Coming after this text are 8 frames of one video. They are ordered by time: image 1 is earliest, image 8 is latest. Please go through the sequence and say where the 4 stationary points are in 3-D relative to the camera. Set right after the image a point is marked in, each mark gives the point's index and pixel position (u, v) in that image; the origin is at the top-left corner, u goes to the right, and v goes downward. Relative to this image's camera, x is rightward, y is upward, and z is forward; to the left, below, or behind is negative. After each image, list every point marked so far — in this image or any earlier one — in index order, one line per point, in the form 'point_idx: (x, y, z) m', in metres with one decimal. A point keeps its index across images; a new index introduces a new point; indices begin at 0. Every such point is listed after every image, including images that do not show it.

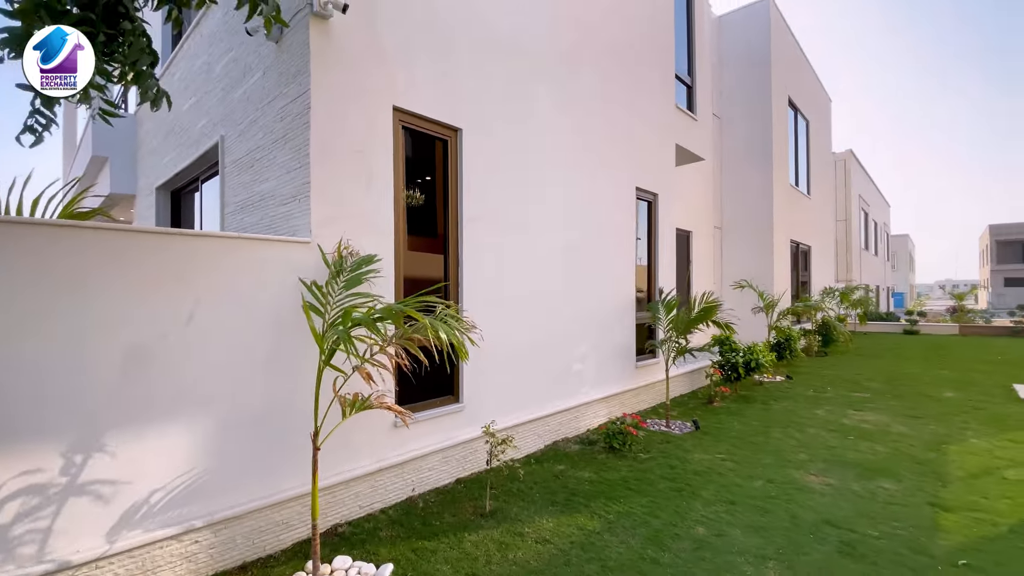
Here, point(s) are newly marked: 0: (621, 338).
0: (+1.1, -0.5, +4.9) m
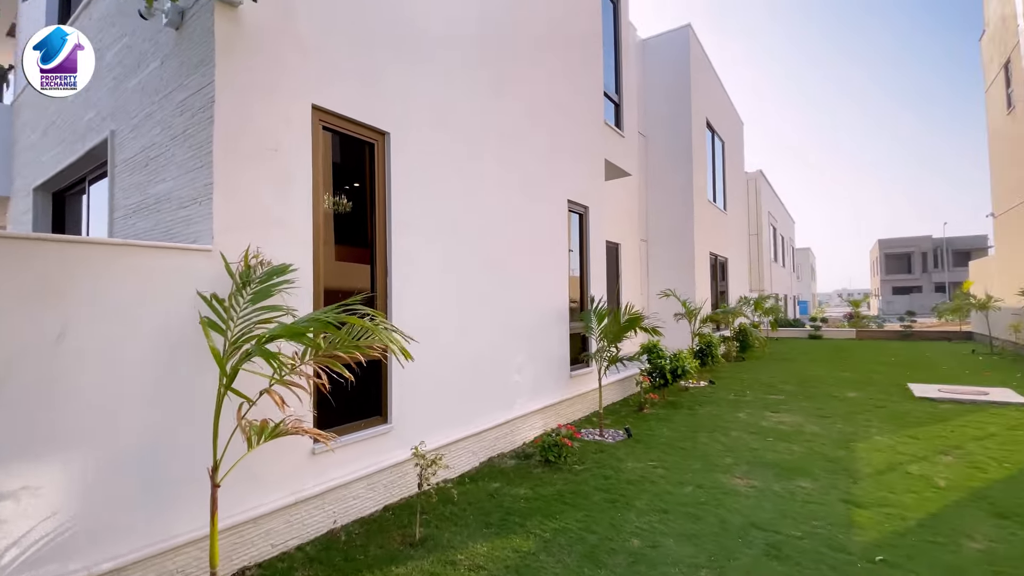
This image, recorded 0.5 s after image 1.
0: (+0.4, -0.6, +4.8) m
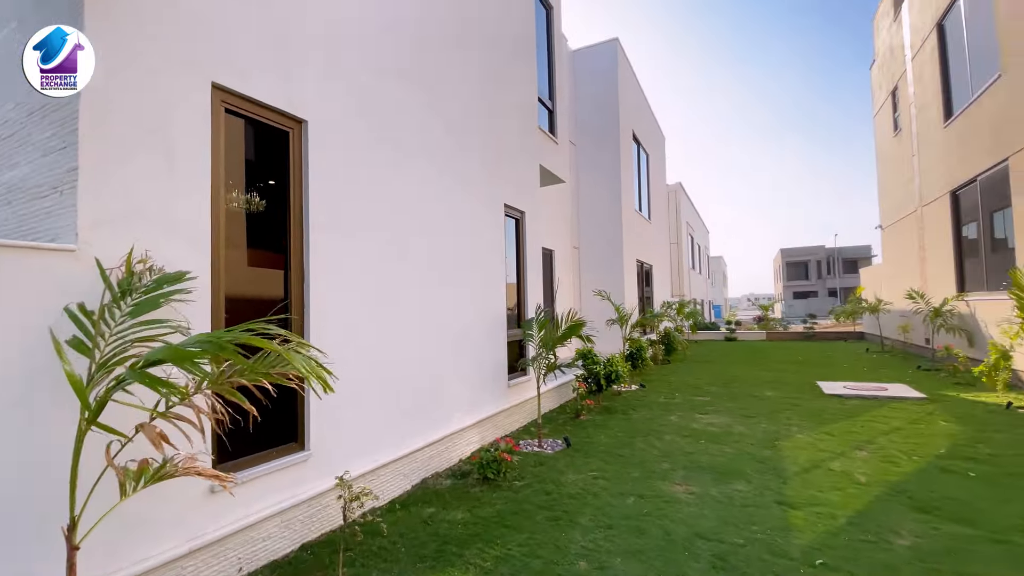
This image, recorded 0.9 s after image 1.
0: (-0.2, -0.7, +4.6) m
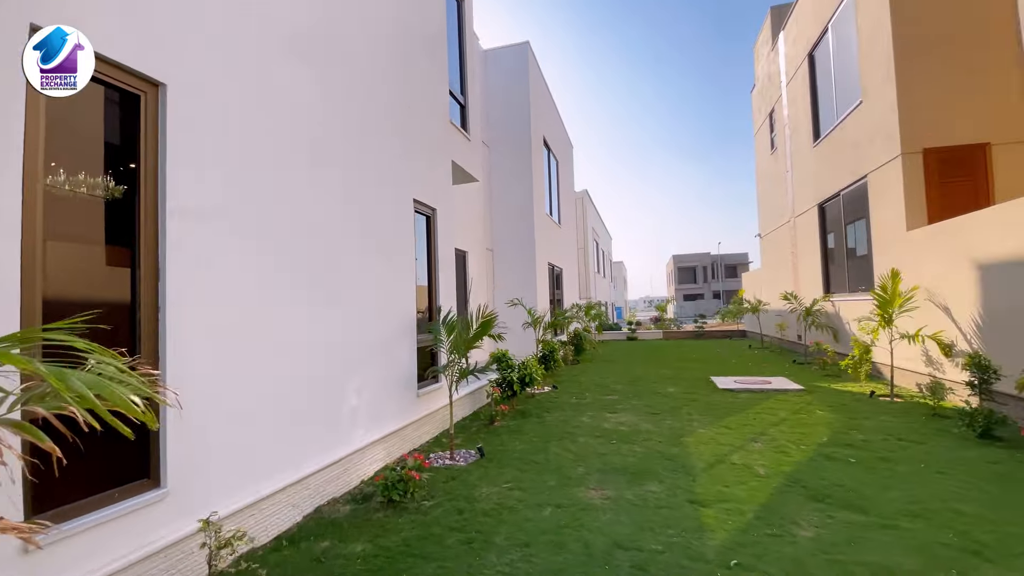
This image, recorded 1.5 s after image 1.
0: (-1.0, -0.7, +4.3) m
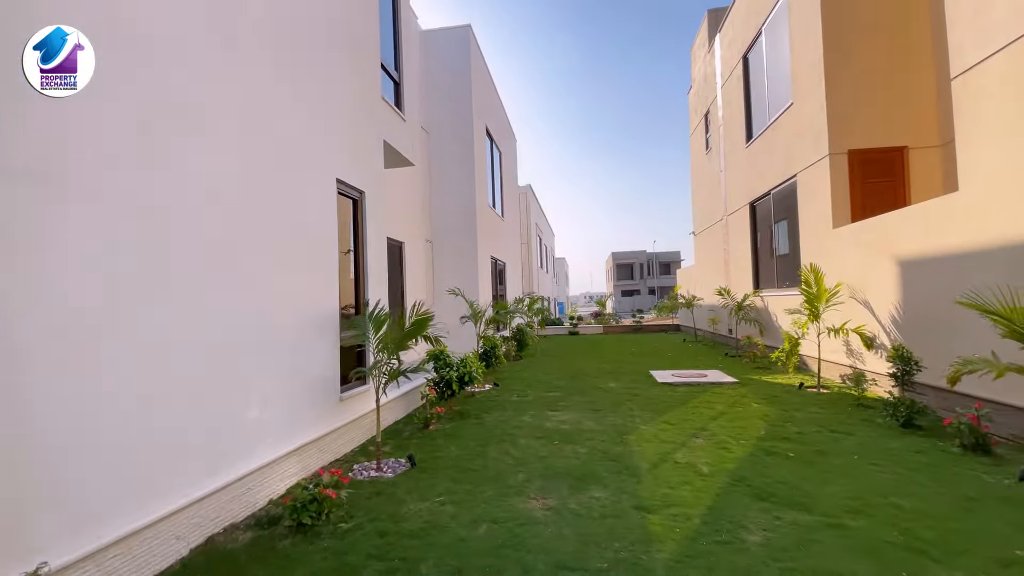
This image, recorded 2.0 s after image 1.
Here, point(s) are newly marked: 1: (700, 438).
0: (-1.6, -0.6, +3.8) m
1: (+1.7, -1.3, +4.2) m
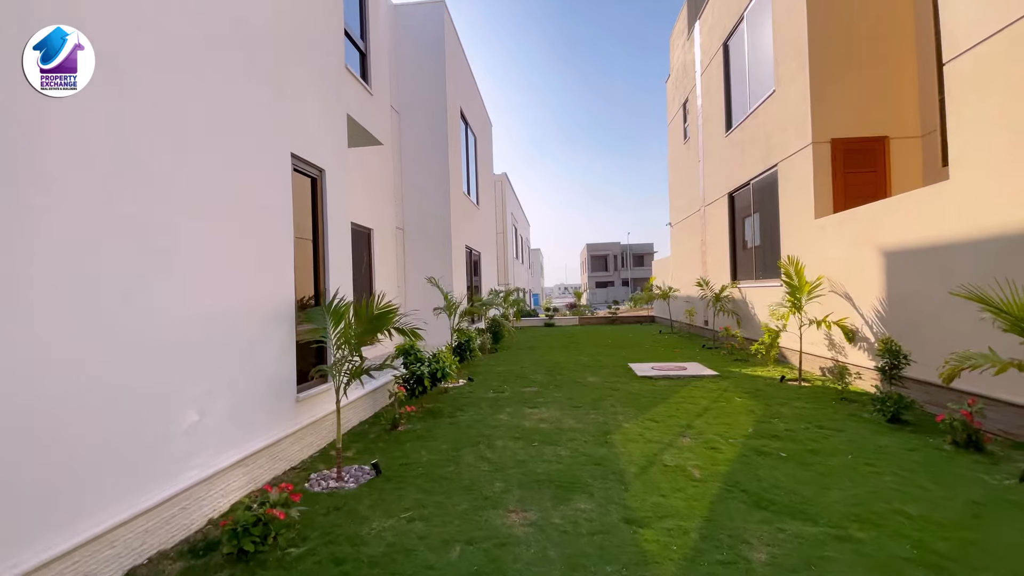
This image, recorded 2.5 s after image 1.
0: (-1.7, -0.5, +3.4) m
1: (+1.5, -1.2, +3.9) m
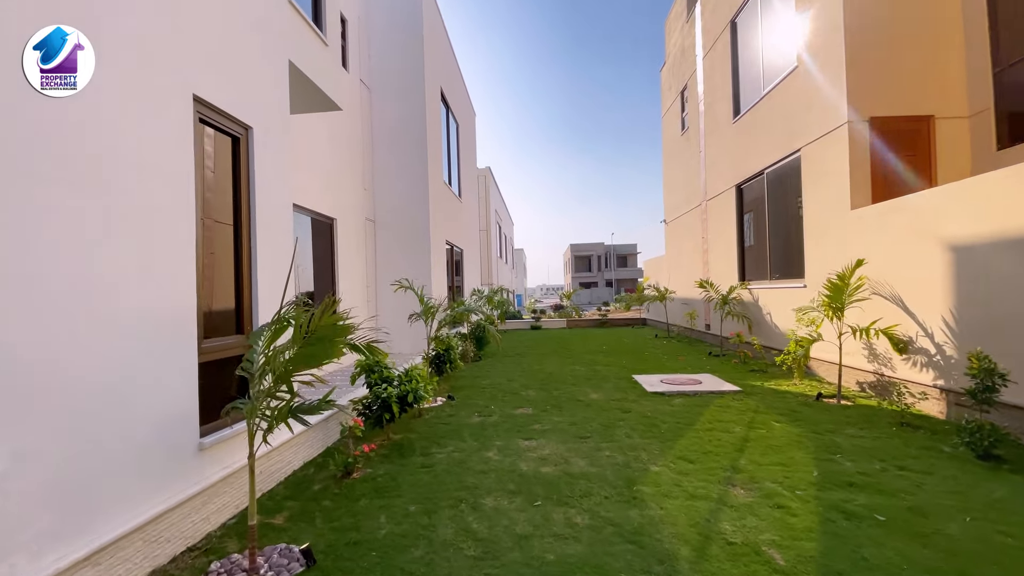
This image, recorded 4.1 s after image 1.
0: (-1.7, -0.5, +2.3) m
1: (+1.4, -1.3, +3.0) m
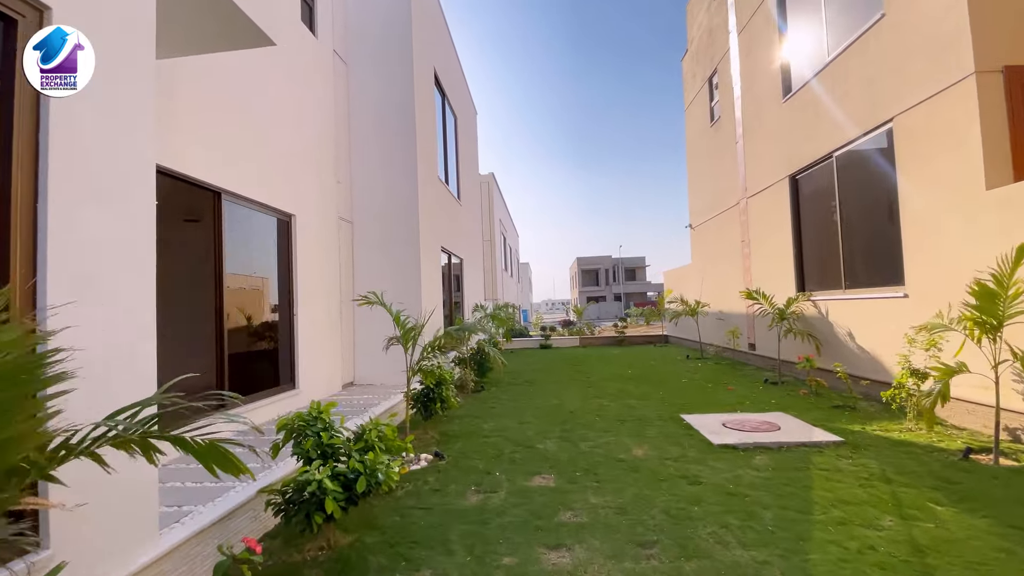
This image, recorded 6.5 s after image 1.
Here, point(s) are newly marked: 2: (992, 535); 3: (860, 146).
0: (-1.7, -0.6, +0.8) m
1: (+1.5, -1.3, +1.4) m
2: (+2.6, -1.3, +2.5) m
3: (+4.2, +1.7, +5.8) m
